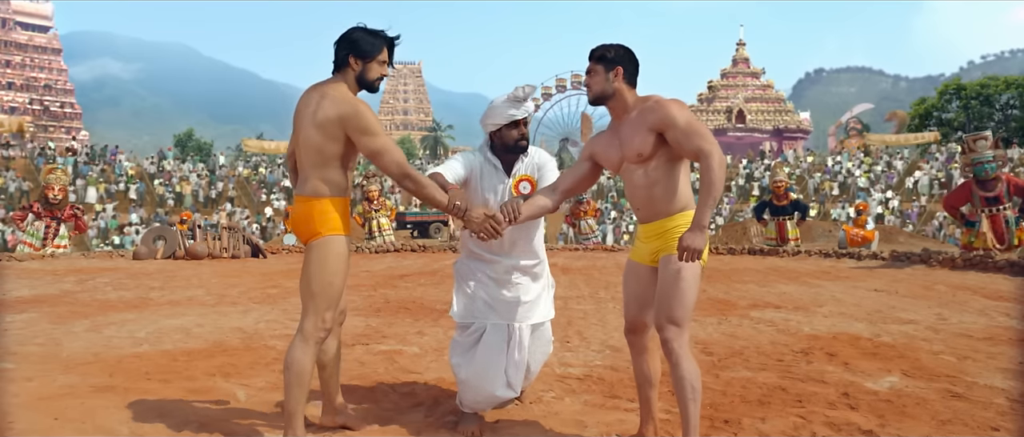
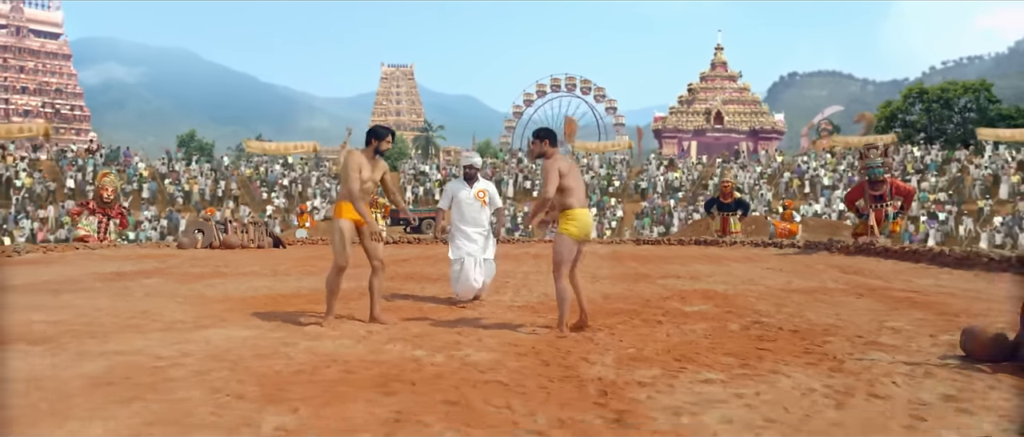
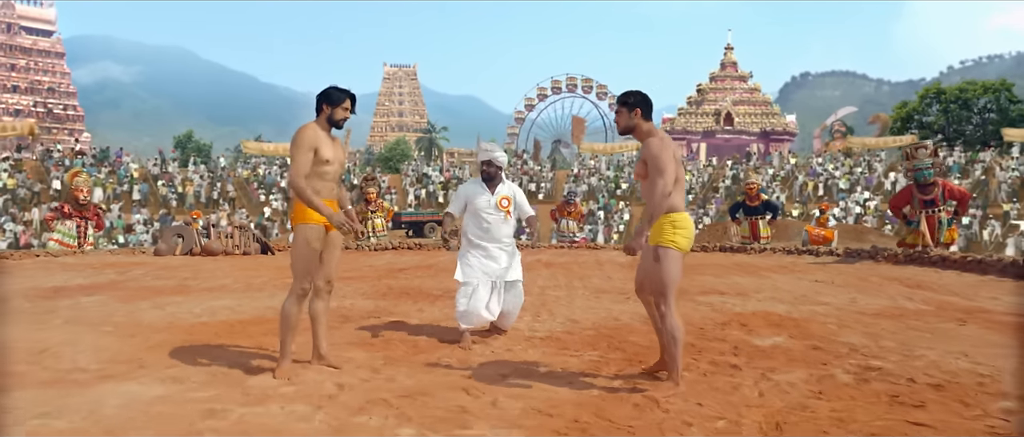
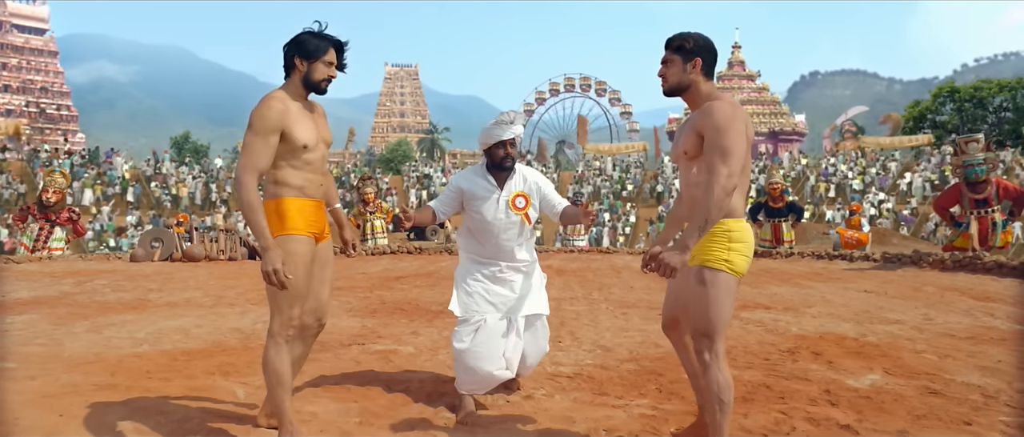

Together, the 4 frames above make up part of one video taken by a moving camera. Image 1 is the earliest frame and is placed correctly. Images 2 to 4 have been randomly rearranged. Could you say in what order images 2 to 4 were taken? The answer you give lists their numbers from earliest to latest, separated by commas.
4, 3, 2
